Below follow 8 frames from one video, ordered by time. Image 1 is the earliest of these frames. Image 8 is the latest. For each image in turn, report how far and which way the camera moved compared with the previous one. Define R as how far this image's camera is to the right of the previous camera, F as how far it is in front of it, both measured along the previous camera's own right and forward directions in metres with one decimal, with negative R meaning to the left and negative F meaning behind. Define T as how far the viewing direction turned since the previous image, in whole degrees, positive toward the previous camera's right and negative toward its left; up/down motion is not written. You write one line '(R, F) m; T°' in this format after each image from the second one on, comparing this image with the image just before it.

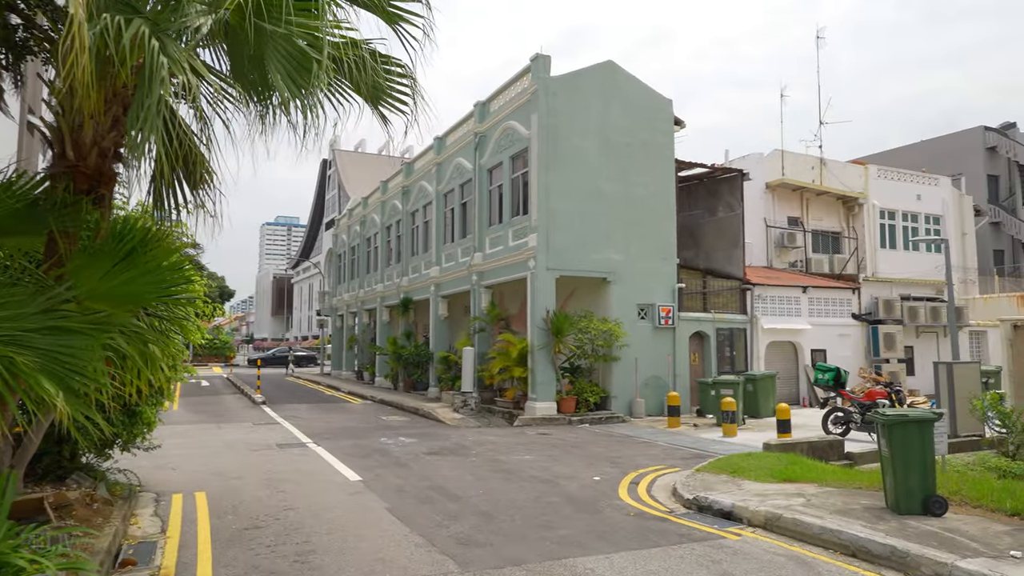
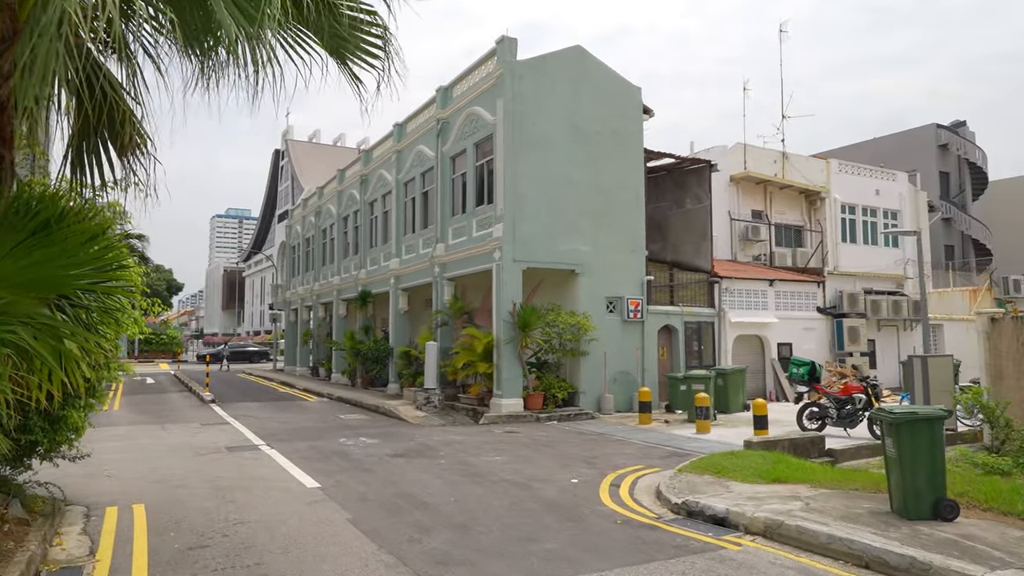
(-0.2, +0.7) m; +4°
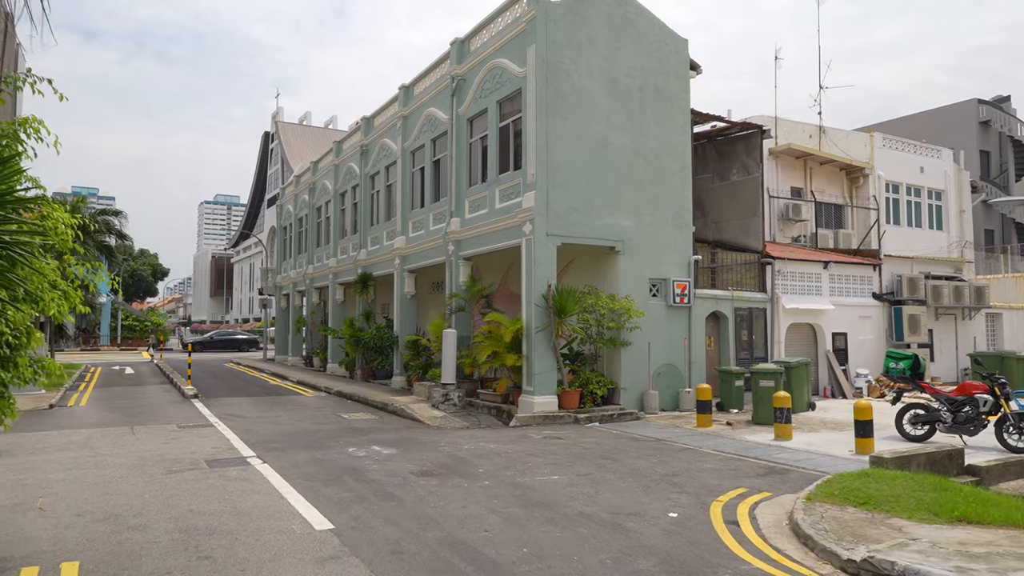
(-0.9, +2.5) m; +1°
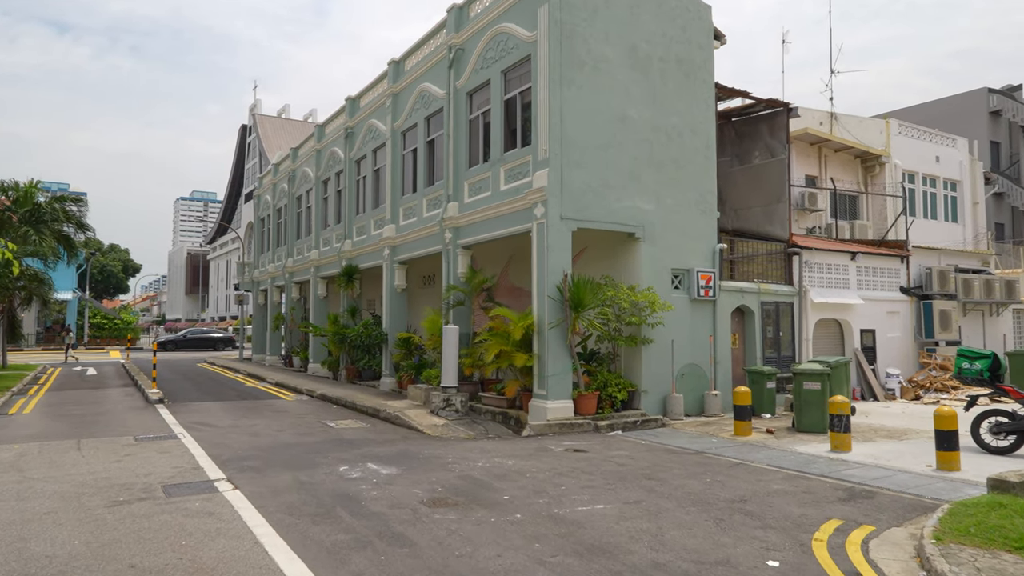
(-0.5, +1.7) m; +2°
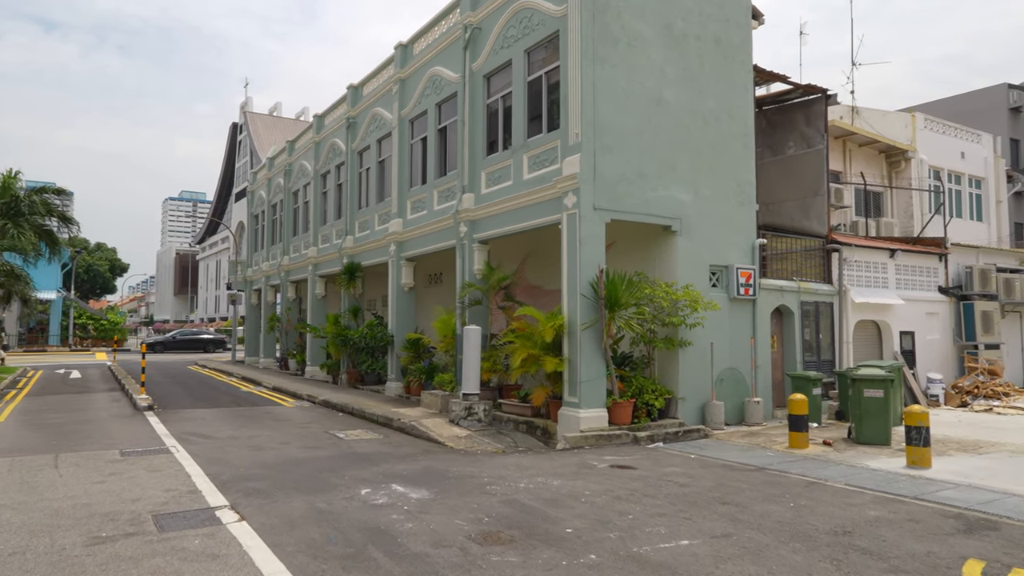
(-0.6, +1.2) m; +1°
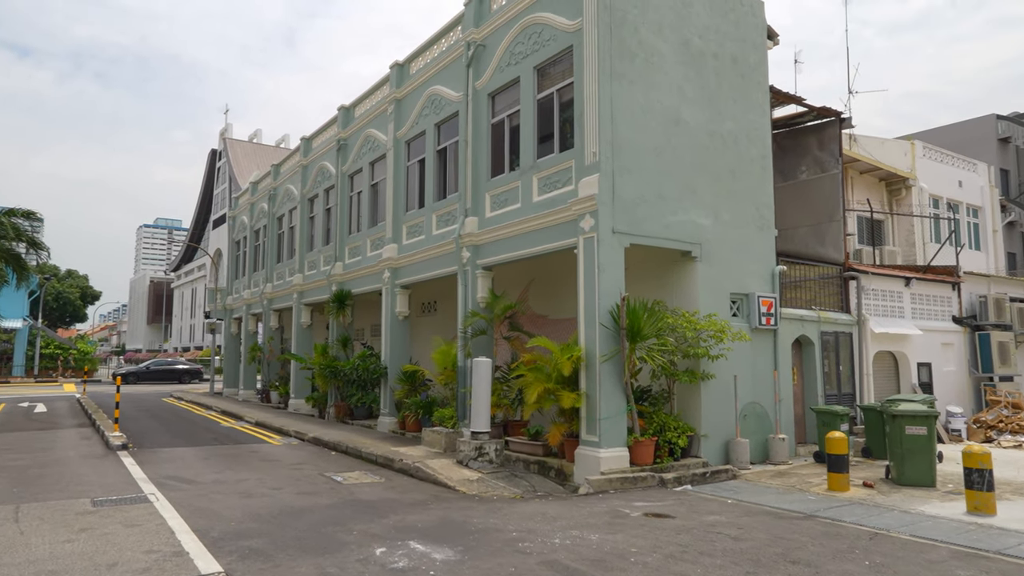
(-0.6, +0.9) m; +2°
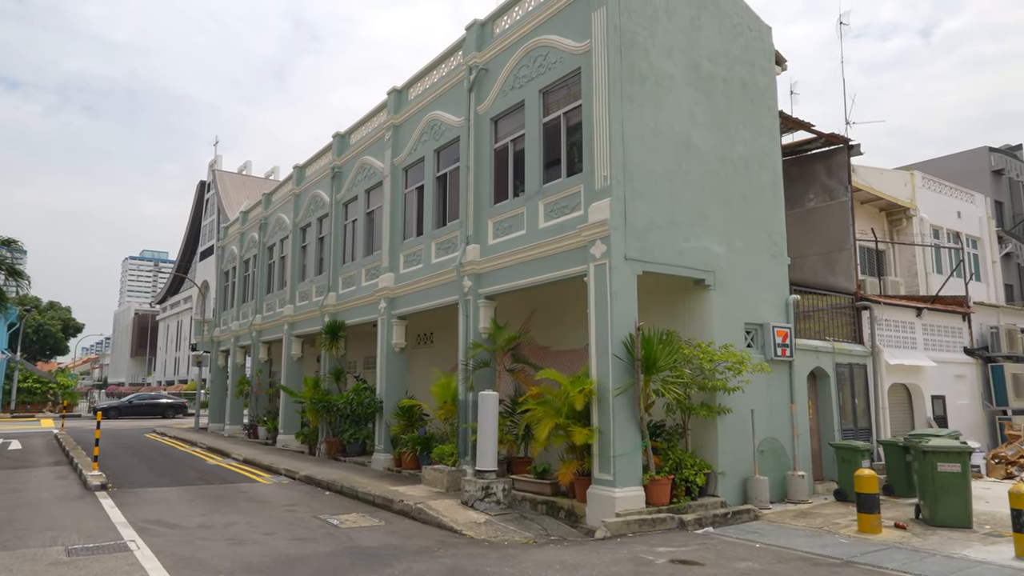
(-0.3, +0.5) m; +1°
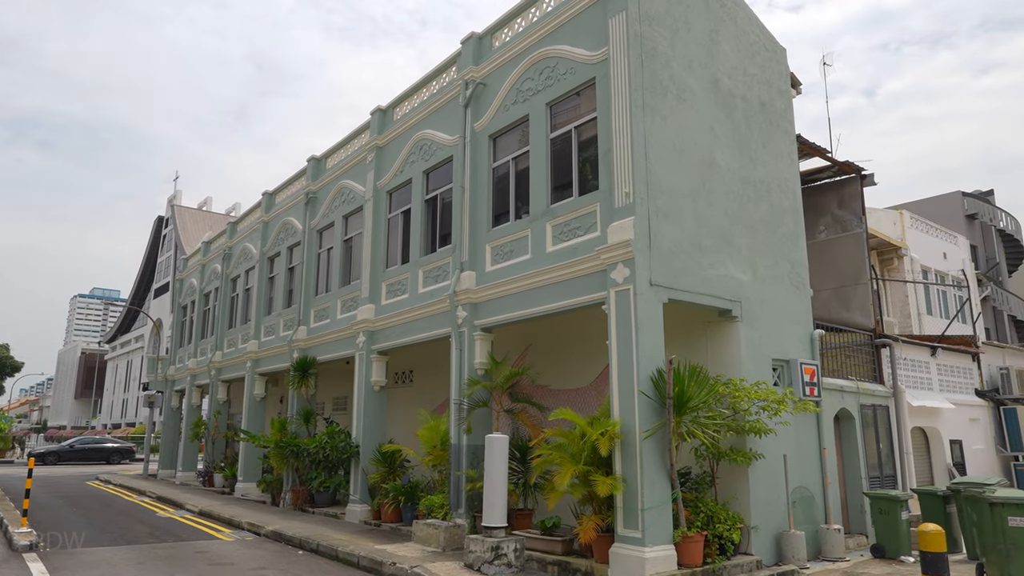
(-0.7, +1.3) m; +3°
